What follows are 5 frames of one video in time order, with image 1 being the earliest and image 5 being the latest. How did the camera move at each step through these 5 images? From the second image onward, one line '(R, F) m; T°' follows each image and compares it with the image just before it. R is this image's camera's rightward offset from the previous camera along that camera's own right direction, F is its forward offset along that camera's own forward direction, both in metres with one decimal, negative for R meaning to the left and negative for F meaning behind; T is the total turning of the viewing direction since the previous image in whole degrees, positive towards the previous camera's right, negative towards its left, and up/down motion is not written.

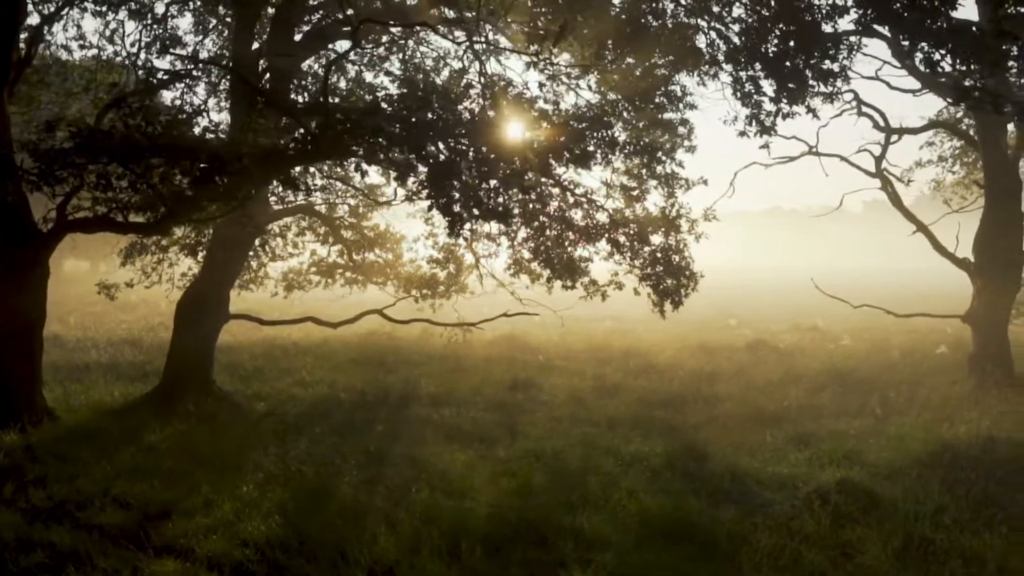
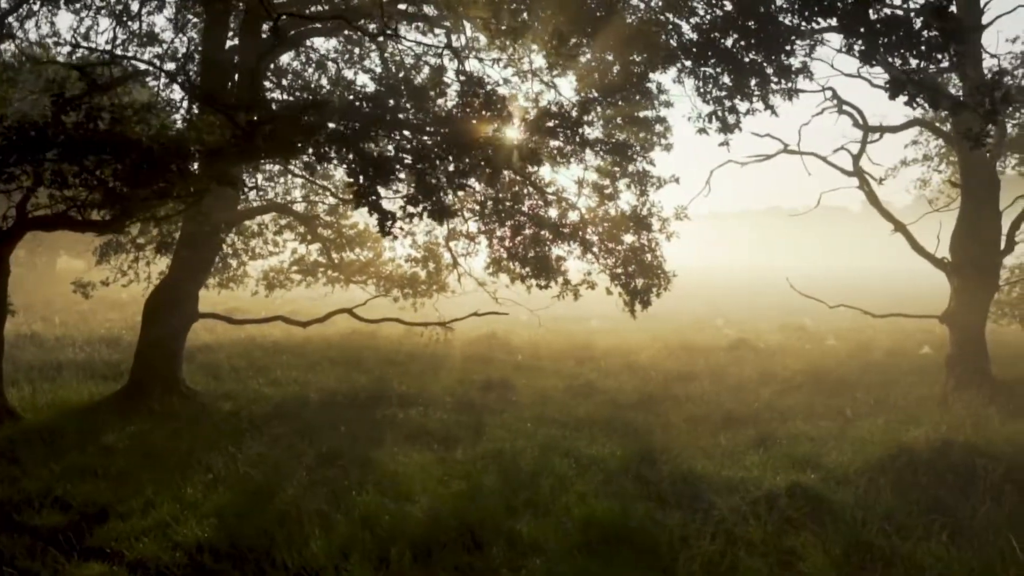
(+0.6, +0.1) m; 0°
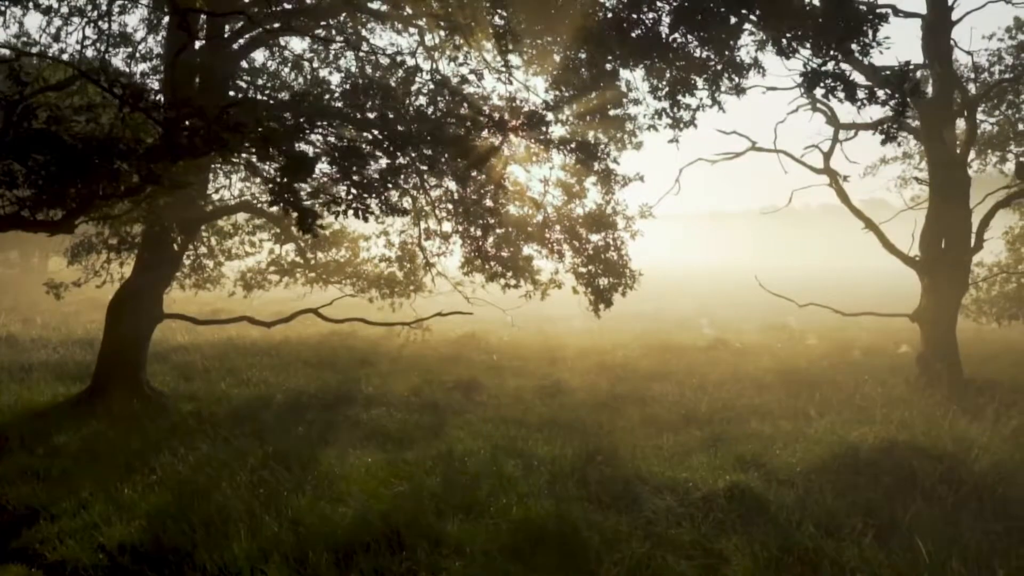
(+0.7, +0.1) m; 0°
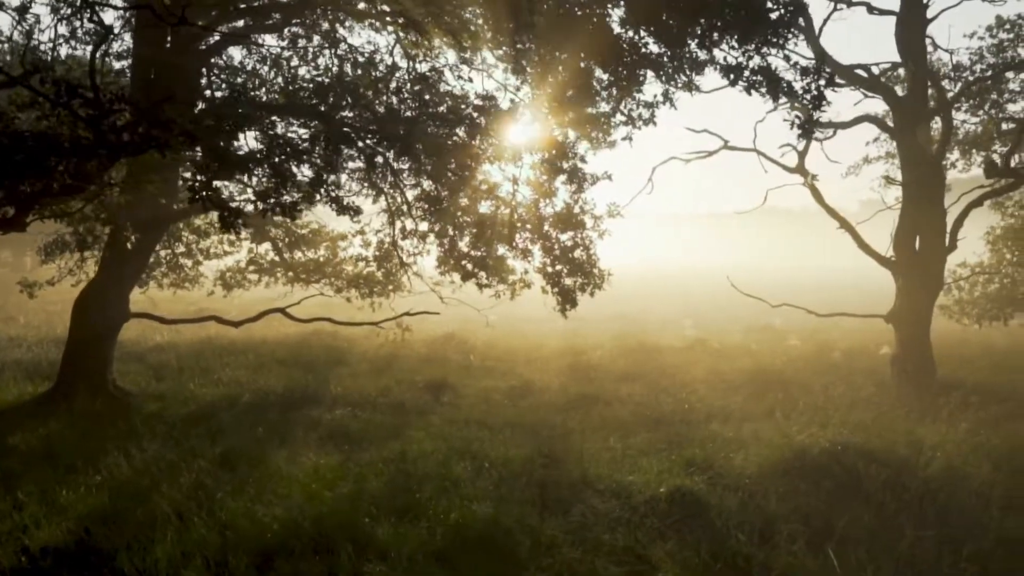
(+0.6, +0.1) m; 0°
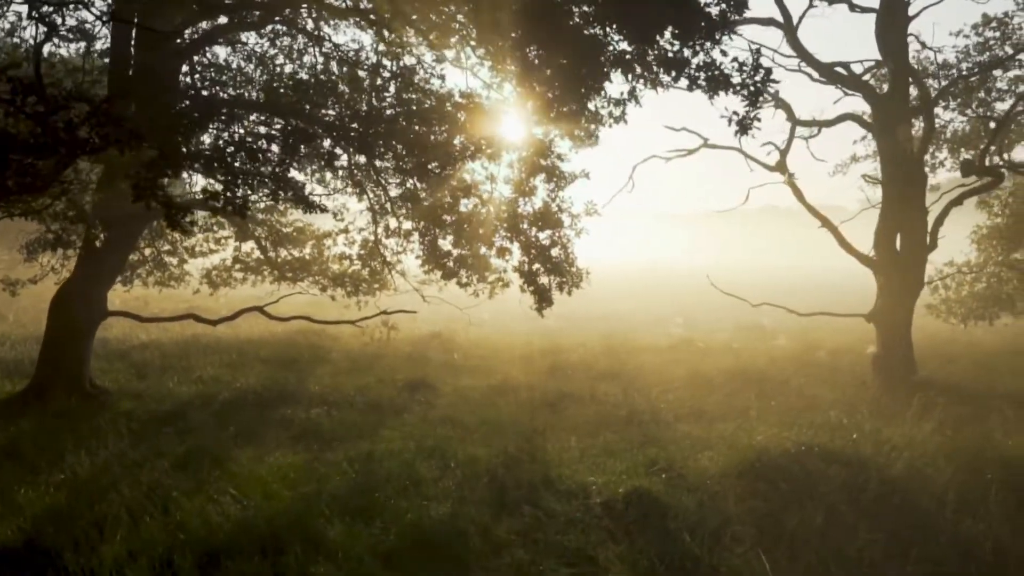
(+0.4, +0.1) m; 0°
